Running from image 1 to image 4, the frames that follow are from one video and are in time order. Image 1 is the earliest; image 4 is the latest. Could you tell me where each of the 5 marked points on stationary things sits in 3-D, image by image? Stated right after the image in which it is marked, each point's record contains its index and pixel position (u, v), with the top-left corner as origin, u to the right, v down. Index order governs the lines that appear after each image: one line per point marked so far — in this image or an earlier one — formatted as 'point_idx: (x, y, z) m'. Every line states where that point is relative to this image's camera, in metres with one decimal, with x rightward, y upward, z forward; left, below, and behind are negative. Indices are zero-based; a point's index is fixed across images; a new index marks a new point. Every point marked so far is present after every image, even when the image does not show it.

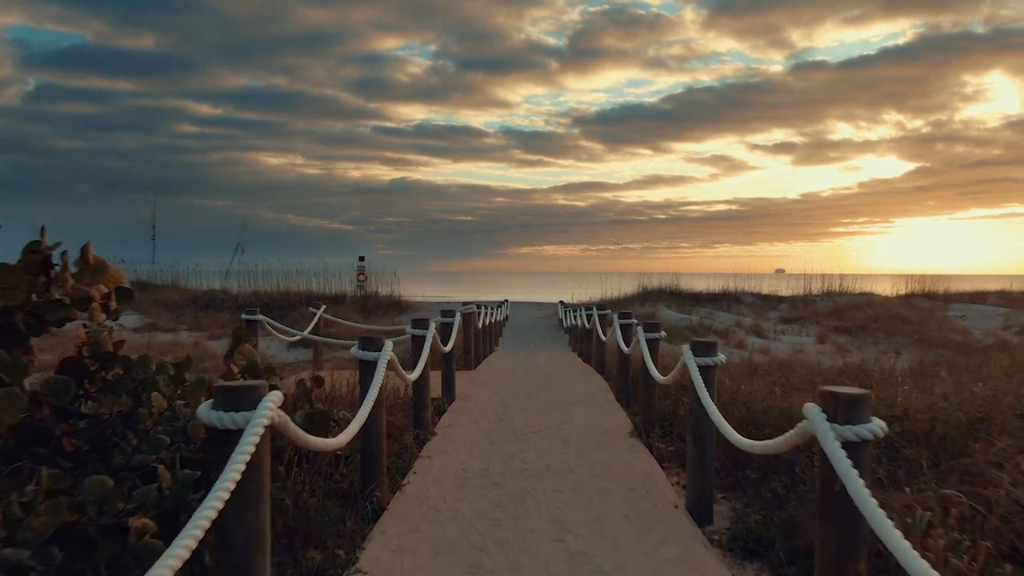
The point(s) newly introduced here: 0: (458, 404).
0: (-0.7, -1.5, +7.8) m
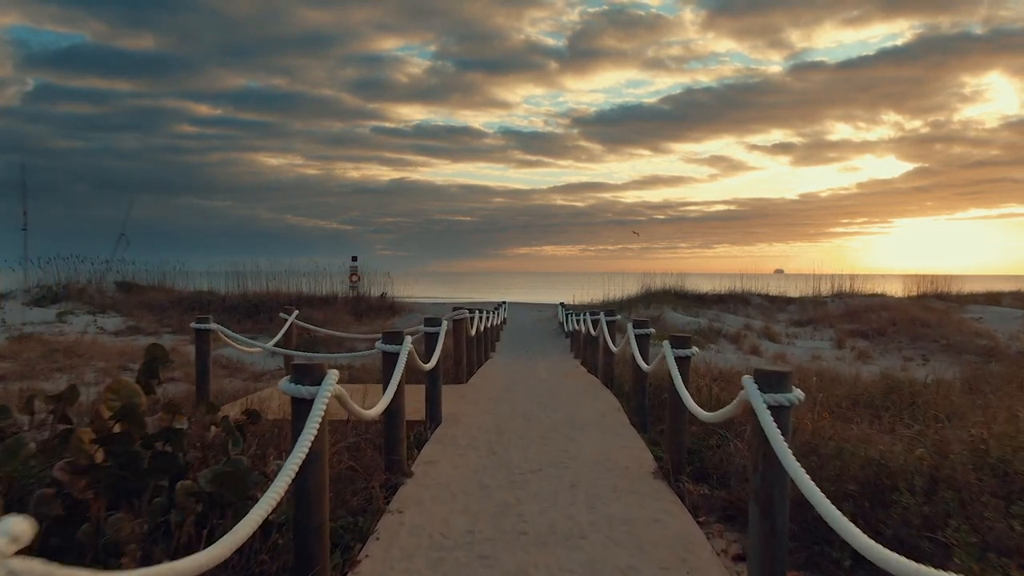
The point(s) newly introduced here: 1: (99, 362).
0: (-0.7, -1.5, +6.6) m
1: (-10.0, -1.8, +15.2) m
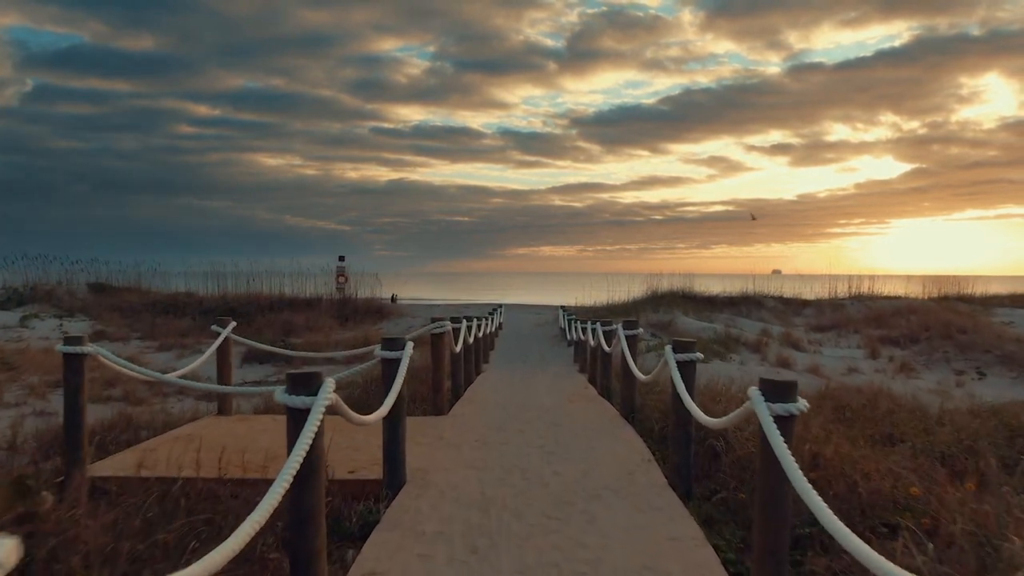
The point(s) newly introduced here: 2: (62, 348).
0: (-0.8, -1.6, +4.6) m
1: (-10.1, -1.9, +13.1) m
2: (-3.7, -0.5, +5.2) m
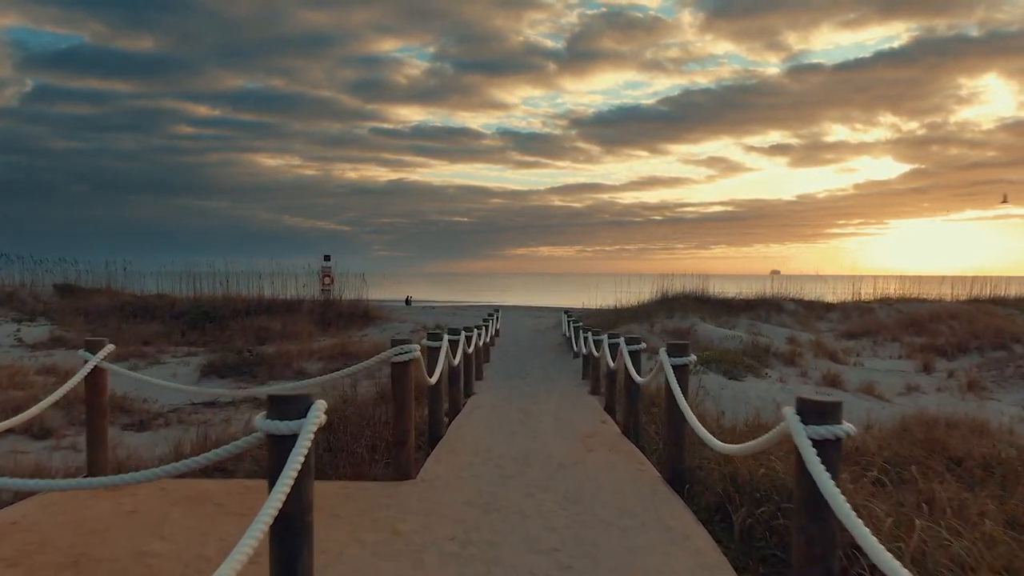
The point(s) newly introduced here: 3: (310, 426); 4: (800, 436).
0: (-0.8, -1.6, +2.3) m
1: (-10.1, -1.9, +10.8) m
2: (-3.8, -0.5, +3.0) m
3: (-0.9, -0.6, +2.7) m
4: (+1.2, -0.6, +2.7) m
